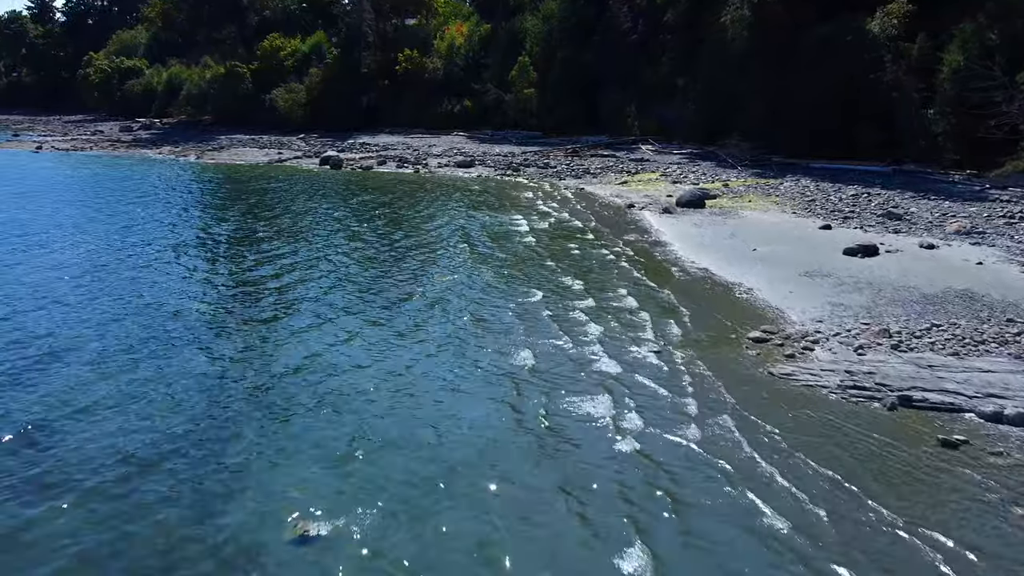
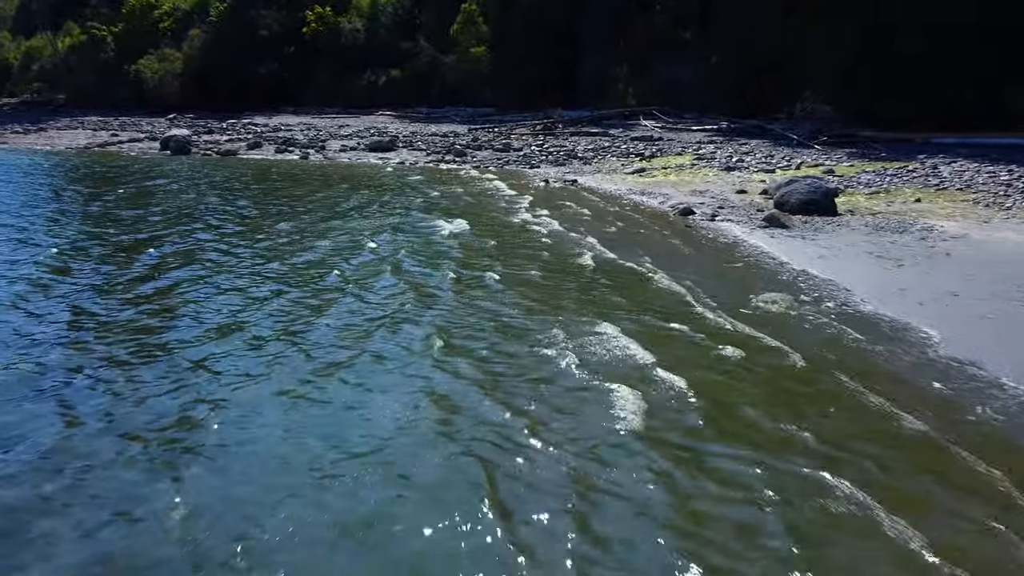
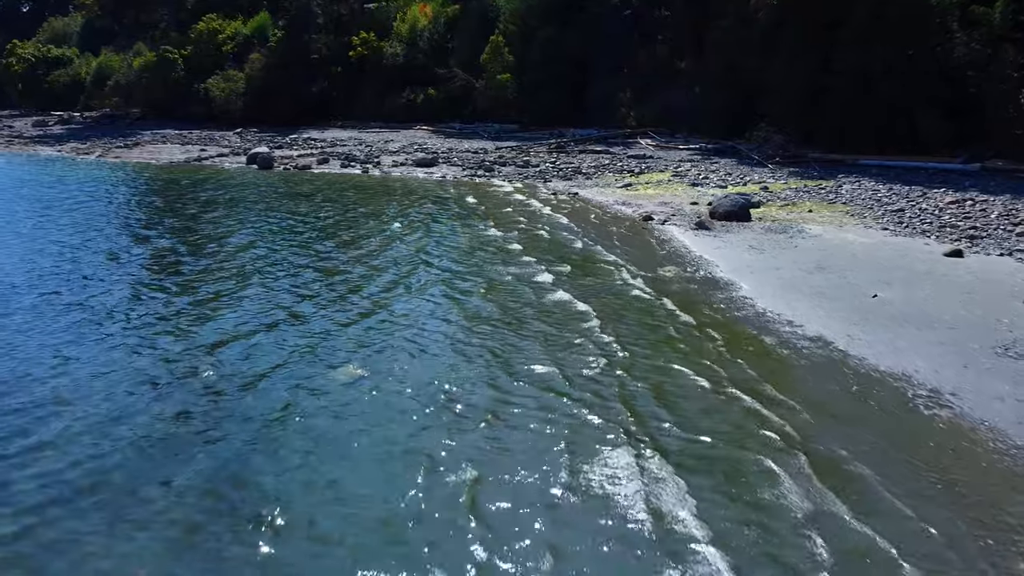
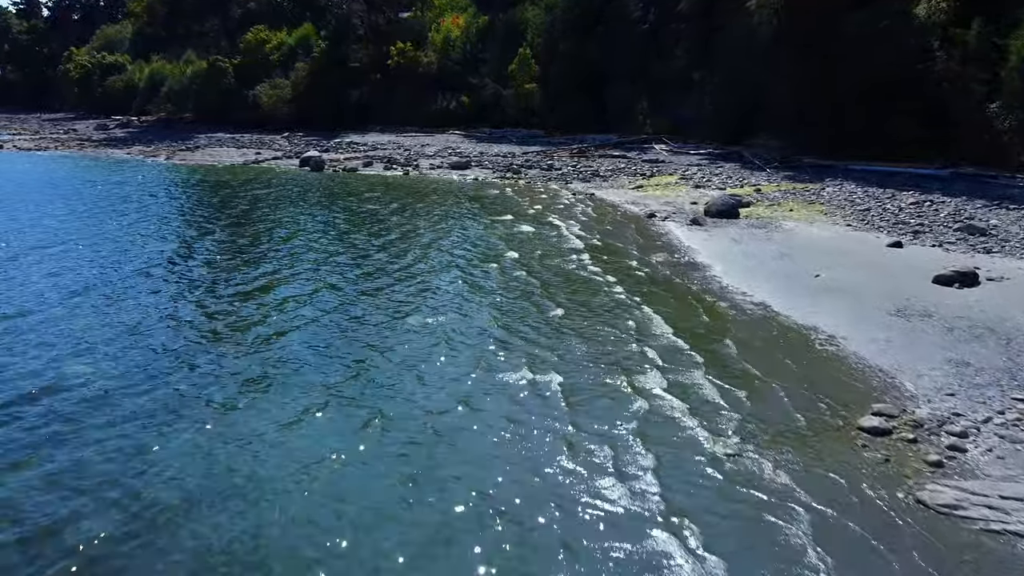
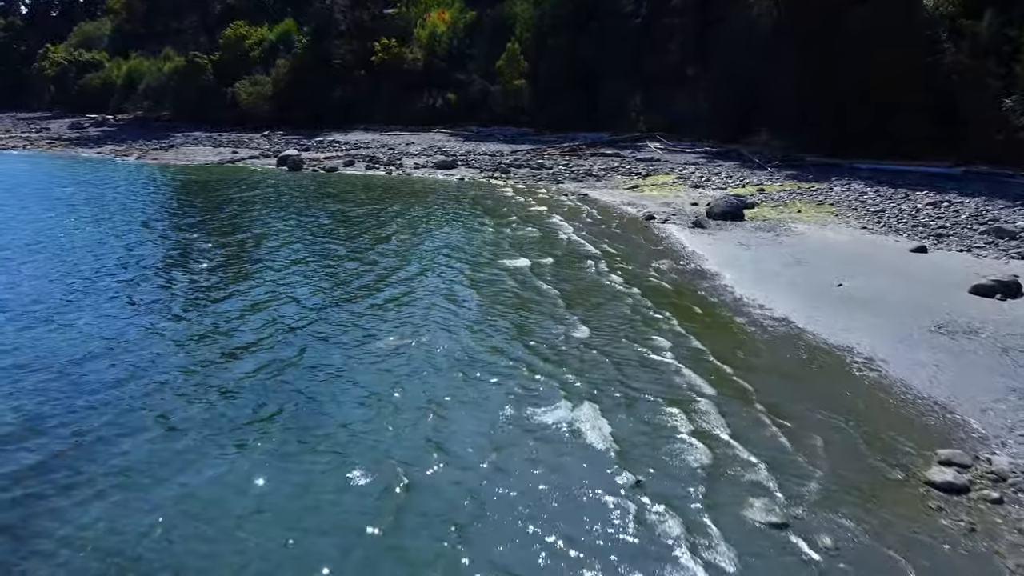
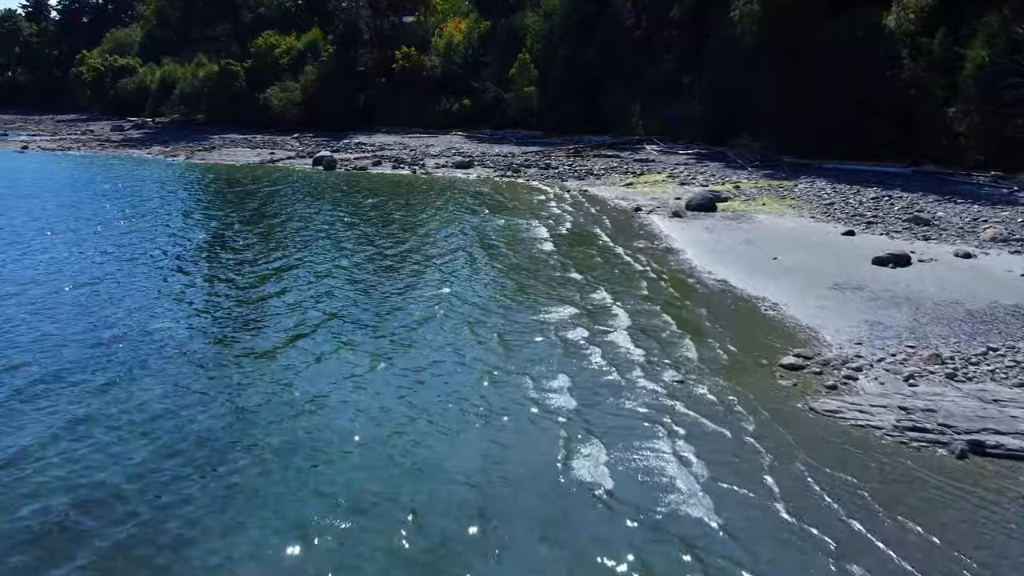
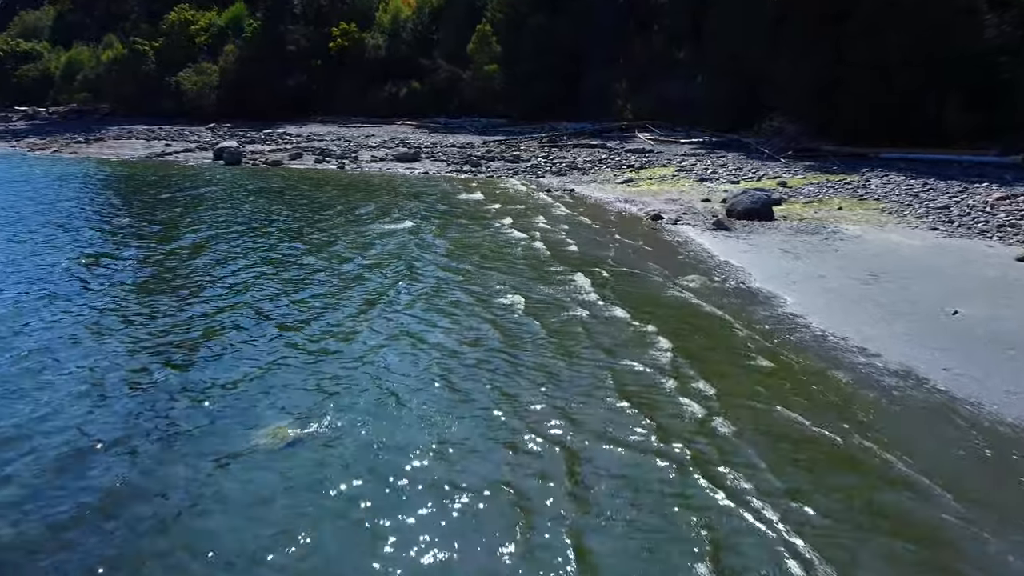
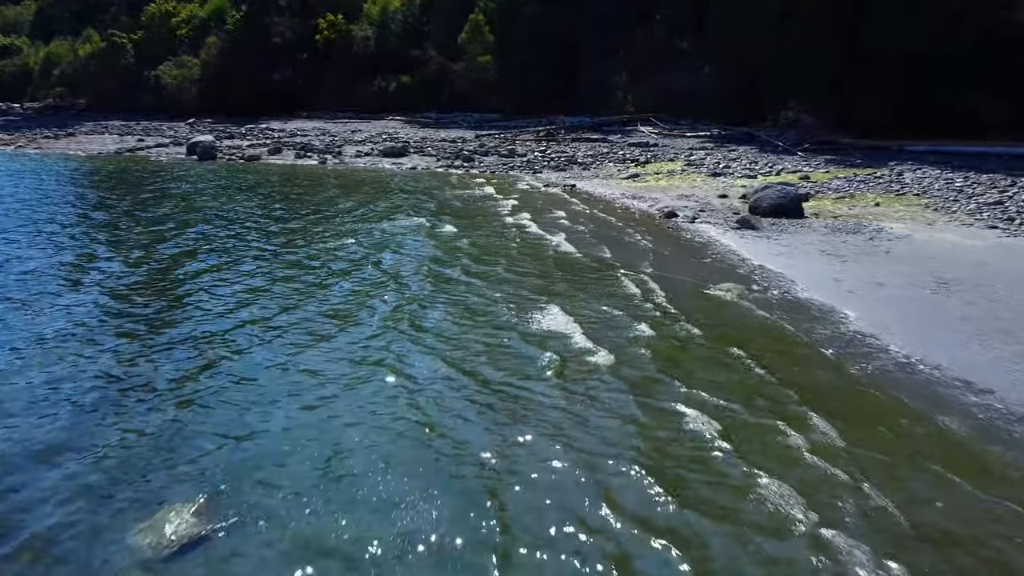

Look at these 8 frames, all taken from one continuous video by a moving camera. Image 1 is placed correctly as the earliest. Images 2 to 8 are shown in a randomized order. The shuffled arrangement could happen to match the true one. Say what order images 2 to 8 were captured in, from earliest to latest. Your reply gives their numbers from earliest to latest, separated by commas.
6, 4, 5, 3, 7, 8, 2
